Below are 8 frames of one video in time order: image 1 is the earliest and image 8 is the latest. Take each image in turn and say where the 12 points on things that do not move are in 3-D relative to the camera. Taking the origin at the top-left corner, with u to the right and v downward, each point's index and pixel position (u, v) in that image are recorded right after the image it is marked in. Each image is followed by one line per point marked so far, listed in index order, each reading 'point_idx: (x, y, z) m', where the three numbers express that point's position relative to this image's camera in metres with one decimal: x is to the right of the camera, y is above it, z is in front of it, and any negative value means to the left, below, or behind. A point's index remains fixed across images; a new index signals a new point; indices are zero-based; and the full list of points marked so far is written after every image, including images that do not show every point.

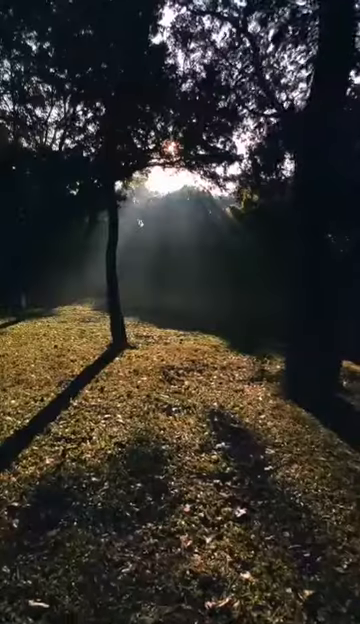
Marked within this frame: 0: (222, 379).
0: (+0.8, -1.3, +8.8) m
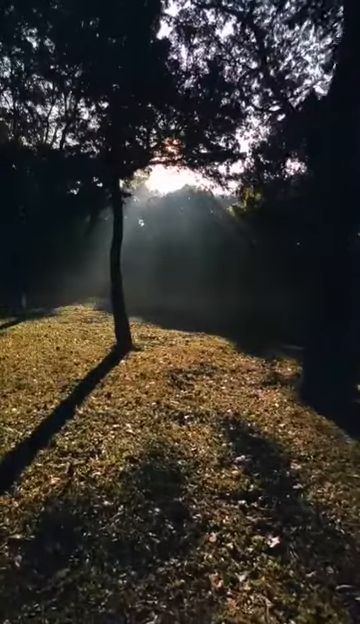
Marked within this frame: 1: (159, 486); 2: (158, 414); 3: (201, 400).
0: (+1.0, -1.3, +8.4) m
1: (-0.2, -1.4, +3.6) m
2: (-0.3, -1.3, +5.7) m
3: (+0.3, -1.4, +6.8) m
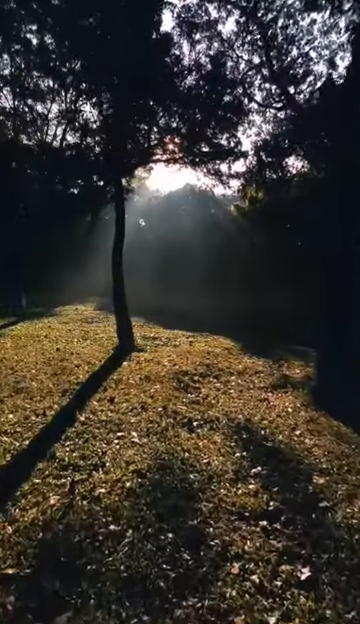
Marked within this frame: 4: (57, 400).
0: (+1.1, -1.3, +8.0) m
1: (-0.1, -1.4, +3.2) m
2: (-0.2, -1.3, +5.4) m
3: (+0.4, -1.4, +6.4) m
4: (-1.6, -1.2, +5.8) m
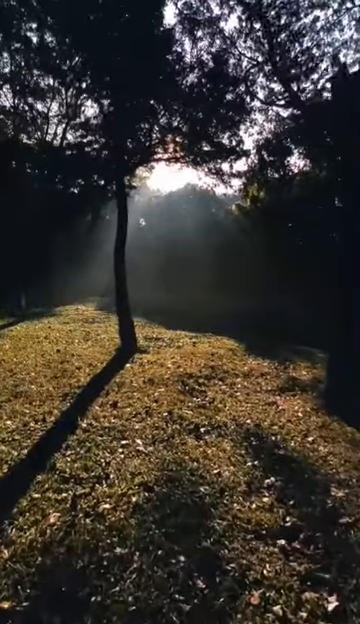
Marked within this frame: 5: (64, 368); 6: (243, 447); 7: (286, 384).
0: (+1.2, -1.3, +7.7) m
1: (0.0, -1.4, +3.0) m
2: (-0.1, -1.3, +5.1) m
3: (+0.5, -1.4, +6.2) m
4: (-1.5, -1.2, +5.6) m
5: (-2.0, -1.0, +7.7) m
6: (+0.7, -1.5, +4.8) m
7: (+1.9, -1.3, +7.9) m
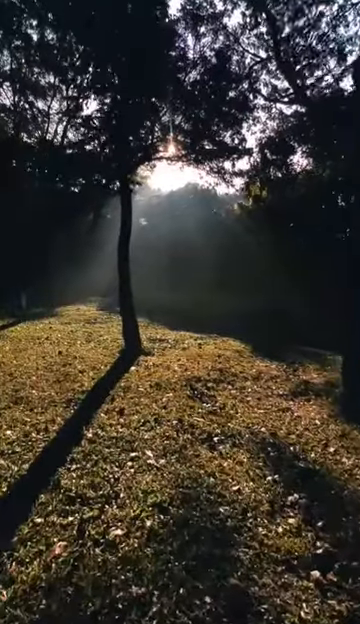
0: (+1.3, -1.4, +7.4) m
1: (+0.1, -1.4, +2.6) m
2: (0.0, -1.4, +4.8) m
3: (+0.6, -1.4, +5.8) m
4: (-1.4, -1.2, +5.2) m
5: (-1.9, -1.0, +7.4) m
6: (+0.8, -1.5, +4.4) m
7: (+2.0, -1.3, +7.5) m
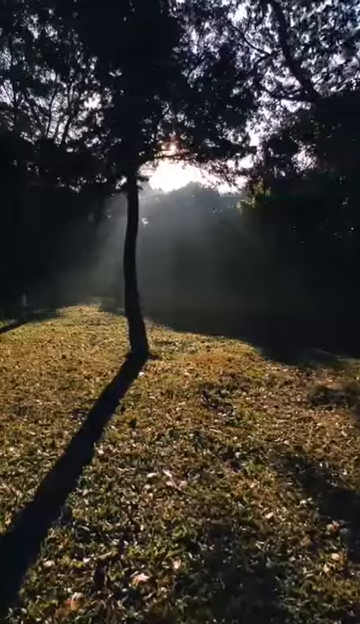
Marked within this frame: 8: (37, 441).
0: (+1.5, -1.4, +7.0) m
1: (+0.3, -1.5, +2.2) m
2: (+0.2, -1.4, +4.3) m
3: (+0.8, -1.4, +5.4) m
4: (-1.2, -1.2, +4.8) m
5: (-1.7, -1.0, +7.0) m
6: (+1.0, -1.5, +4.0) m
7: (+2.2, -1.4, +7.1) m
8: (-1.4, -1.3, +4.3) m
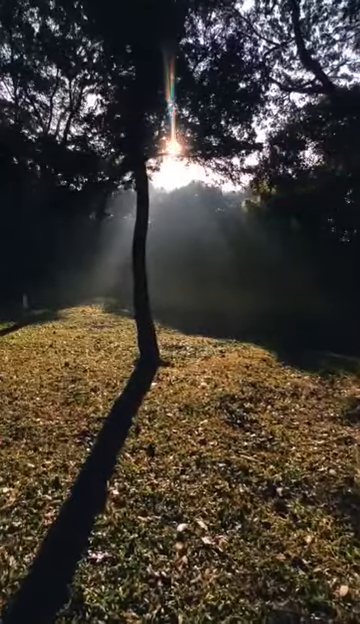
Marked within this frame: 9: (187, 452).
0: (+1.8, -1.5, +6.2) m
1: (+0.6, -1.5, +1.4) m
2: (+0.5, -1.4, +3.6) m
3: (+1.1, -1.5, +4.6) m
4: (-1.0, -1.3, +4.0) m
5: (-1.5, -1.1, +6.2) m
6: (+1.3, -1.6, +3.2) m
7: (+2.5, -1.4, +6.3) m
8: (-1.1, -1.3, +3.5) m
9: (+0.1, -1.3, +4.2) m
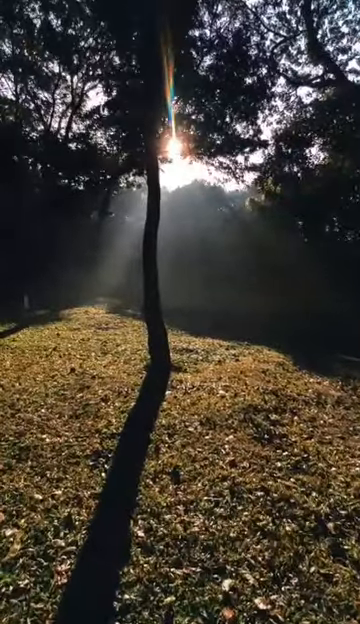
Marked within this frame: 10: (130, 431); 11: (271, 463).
0: (+2.0, -1.5, +5.6) m
1: (+0.8, -1.6, +0.9) m
2: (+0.7, -1.5, +3.0) m
3: (+1.3, -1.5, +4.1) m
4: (-0.7, -1.3, +3.5) m
5: (-1.2, -1.1, +5.6) m
6: (+1.5, -1.6, +2.7) m
7: (+2.7, -1.4, +5.8) m
8: (-0.9, -1.3, +2.9) m
9: (+0.3, -1.4, +3.7) m
10: (-0.4, -1.3, +4.5) m
11: (+0.9, -1.4, +4.2) m
